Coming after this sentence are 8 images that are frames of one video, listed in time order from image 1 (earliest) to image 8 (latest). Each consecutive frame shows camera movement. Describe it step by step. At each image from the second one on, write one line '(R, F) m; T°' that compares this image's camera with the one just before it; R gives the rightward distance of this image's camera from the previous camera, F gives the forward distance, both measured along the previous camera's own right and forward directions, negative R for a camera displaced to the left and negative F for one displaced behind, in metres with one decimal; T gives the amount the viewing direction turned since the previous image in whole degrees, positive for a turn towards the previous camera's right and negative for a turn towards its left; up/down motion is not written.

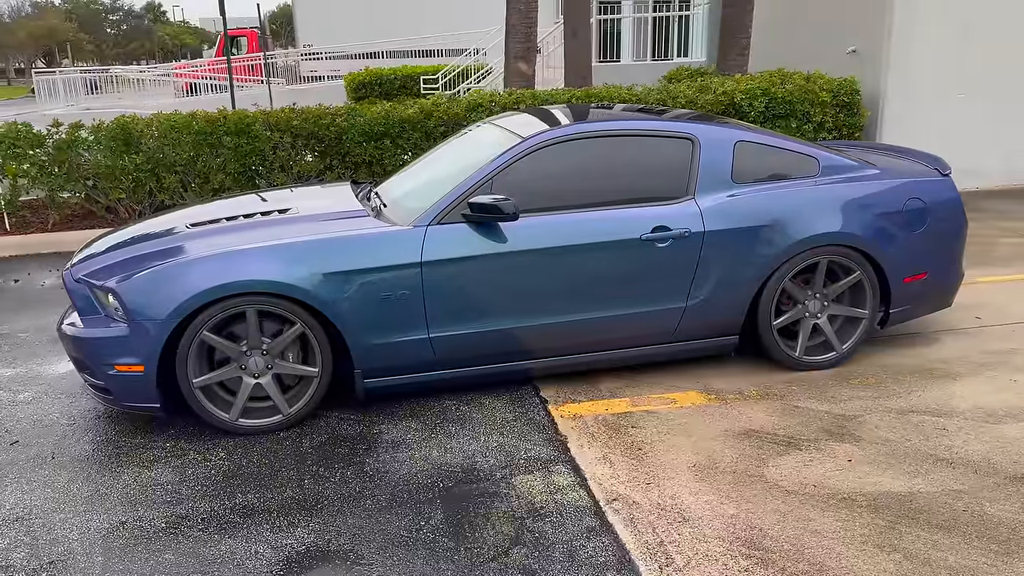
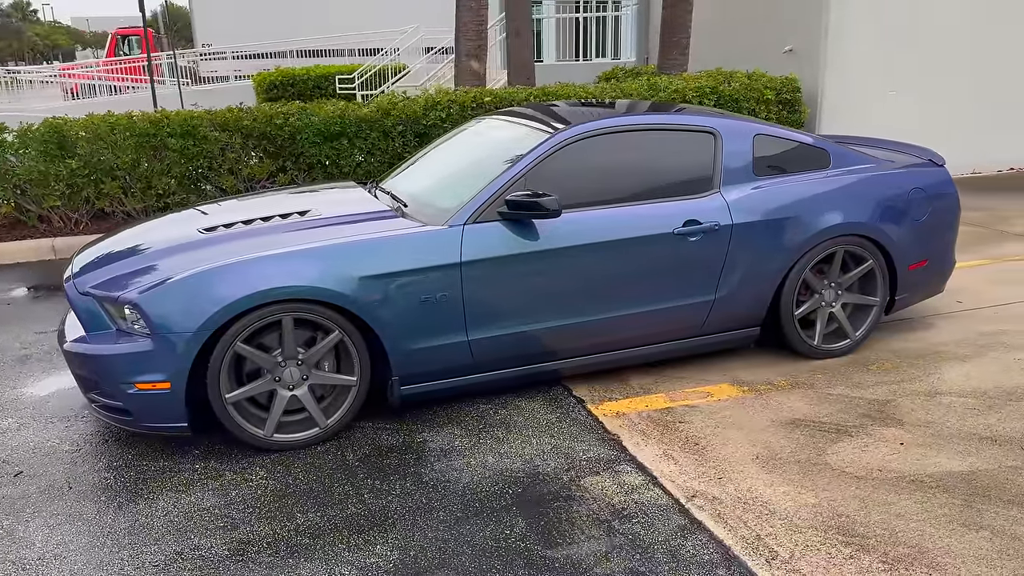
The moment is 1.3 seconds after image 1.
(-0.6, +0.1) m; +7°
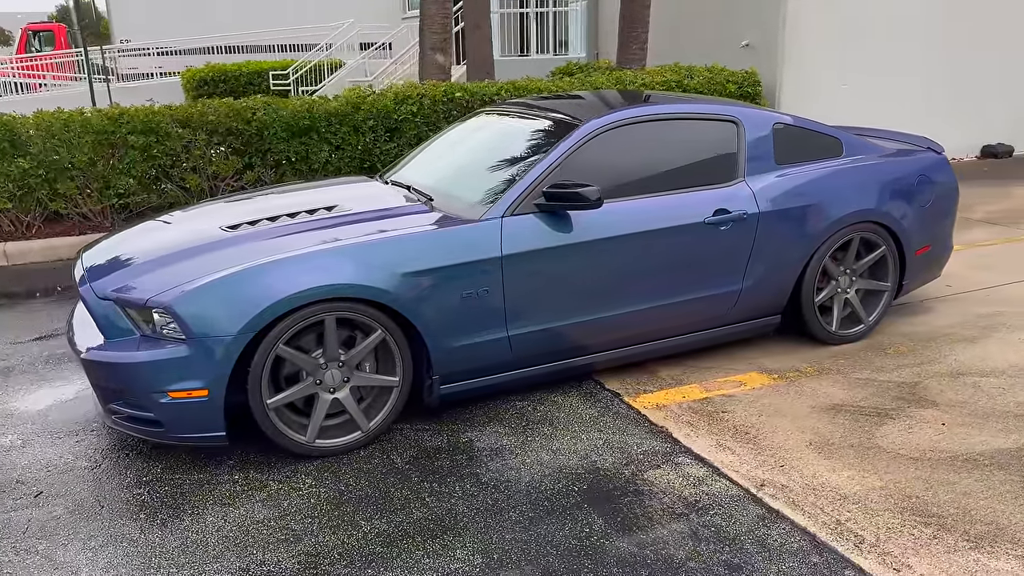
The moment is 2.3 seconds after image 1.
(-0.5, +0.1) m; +5°
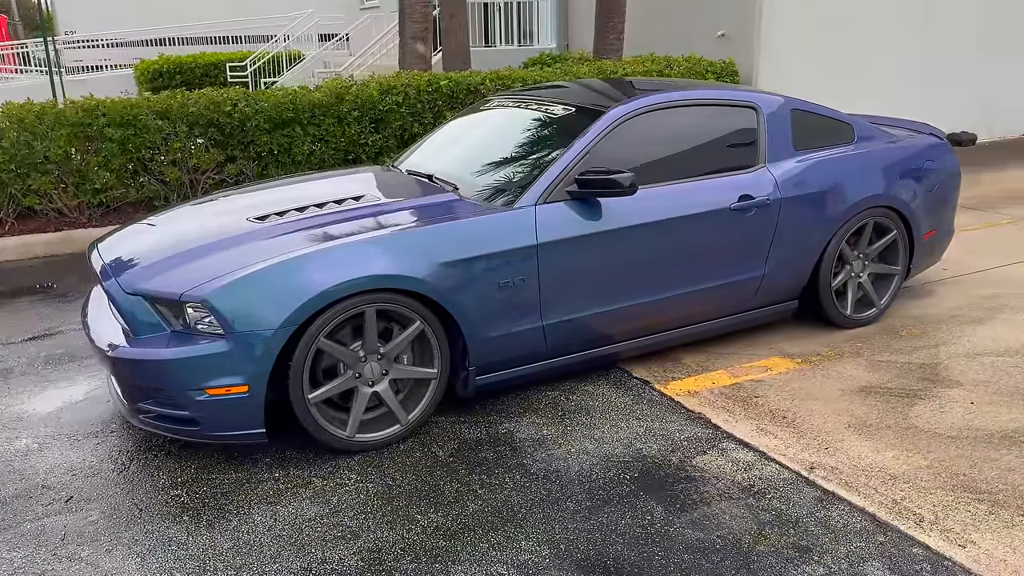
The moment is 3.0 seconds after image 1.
(-0.4, +0.1) m; +3°
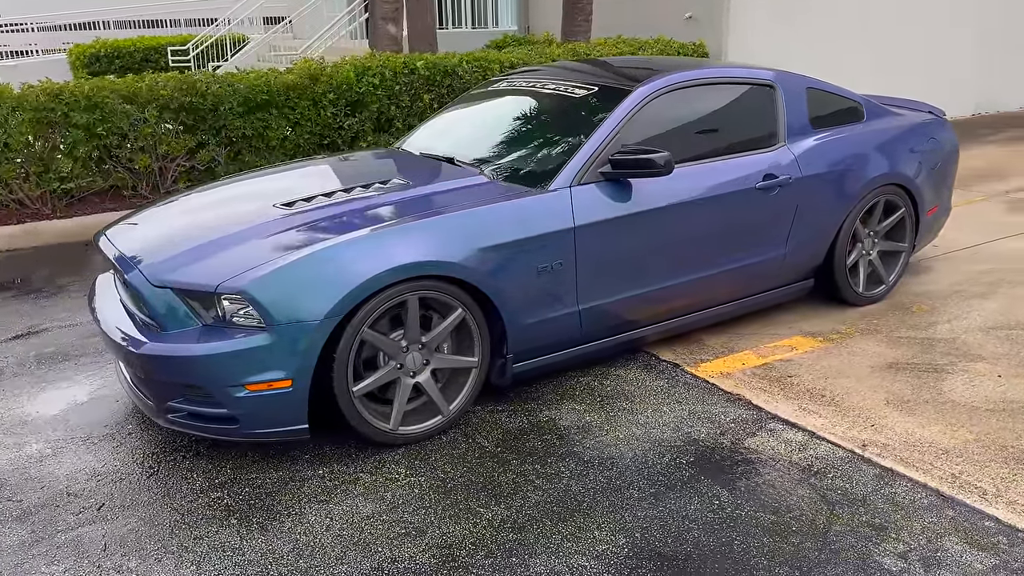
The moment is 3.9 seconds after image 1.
(-0.4, +0.1) m; +4°
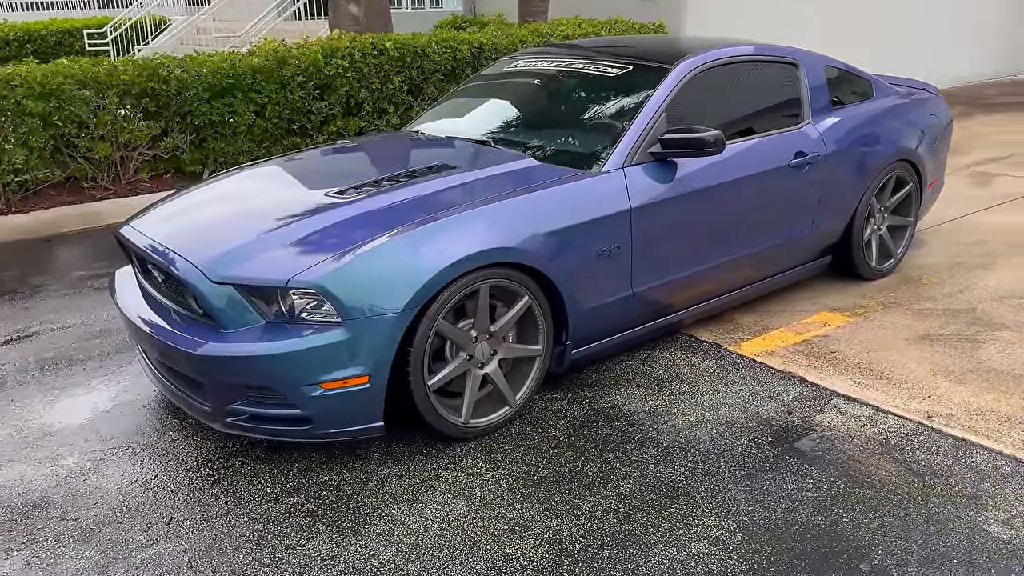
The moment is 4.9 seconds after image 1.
(-0.6, +0.1) m; +6°
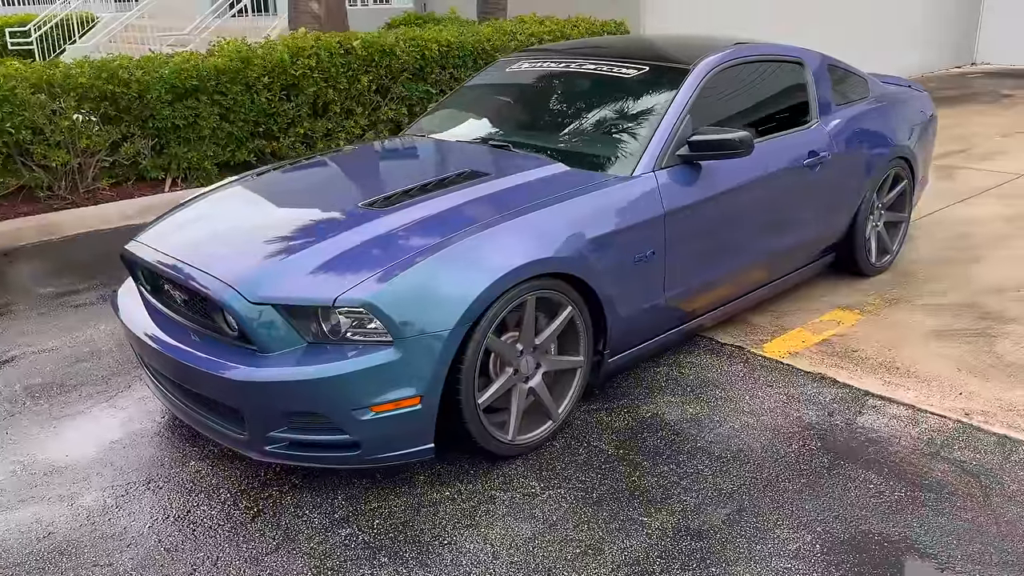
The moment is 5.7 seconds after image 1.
(-0.4, +0.1) m; +5°
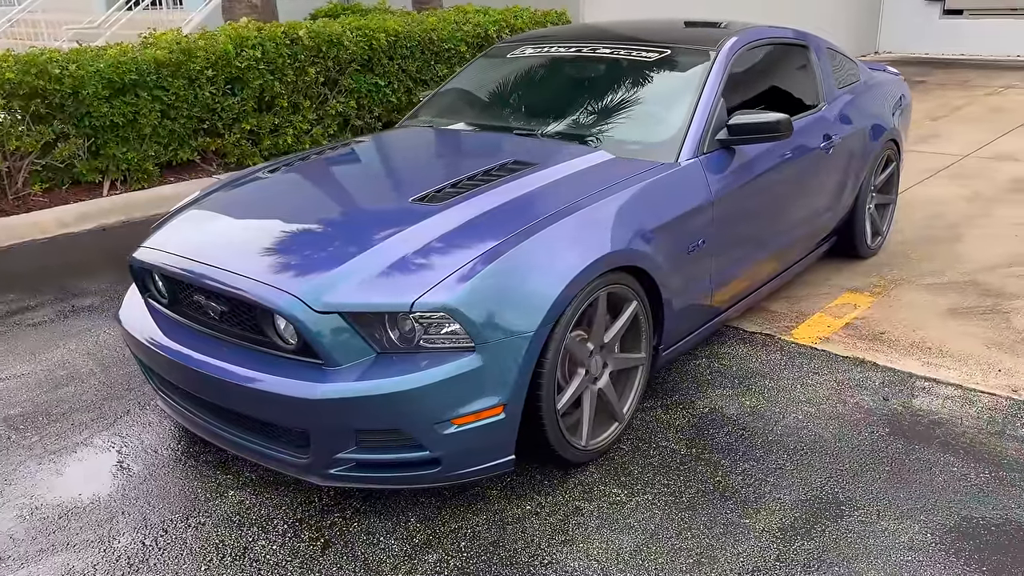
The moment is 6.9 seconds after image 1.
(-0.5, +0.2) m; +7°
